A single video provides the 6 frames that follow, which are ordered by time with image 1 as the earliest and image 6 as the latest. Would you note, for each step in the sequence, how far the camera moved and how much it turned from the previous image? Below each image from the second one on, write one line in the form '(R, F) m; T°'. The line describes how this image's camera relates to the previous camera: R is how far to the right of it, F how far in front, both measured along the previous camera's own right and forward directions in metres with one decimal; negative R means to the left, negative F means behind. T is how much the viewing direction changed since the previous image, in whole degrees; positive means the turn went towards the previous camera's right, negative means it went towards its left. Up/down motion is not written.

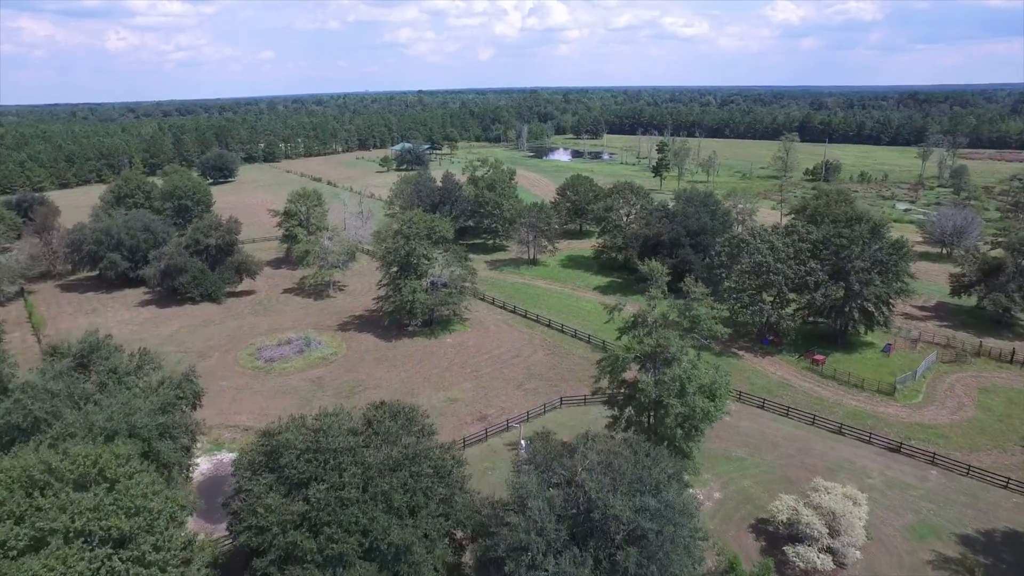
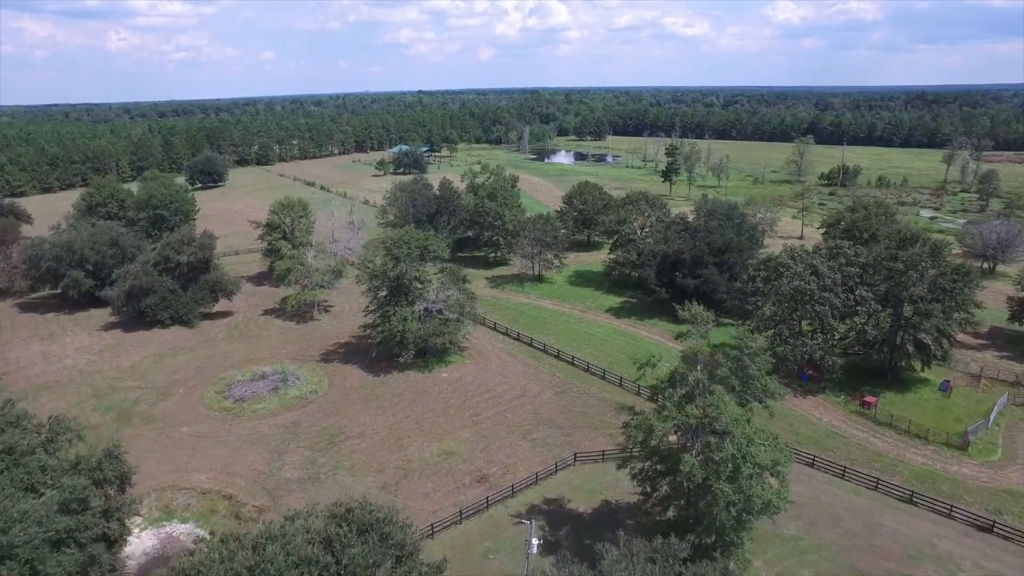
(-0.2, +4.6) m; 0°
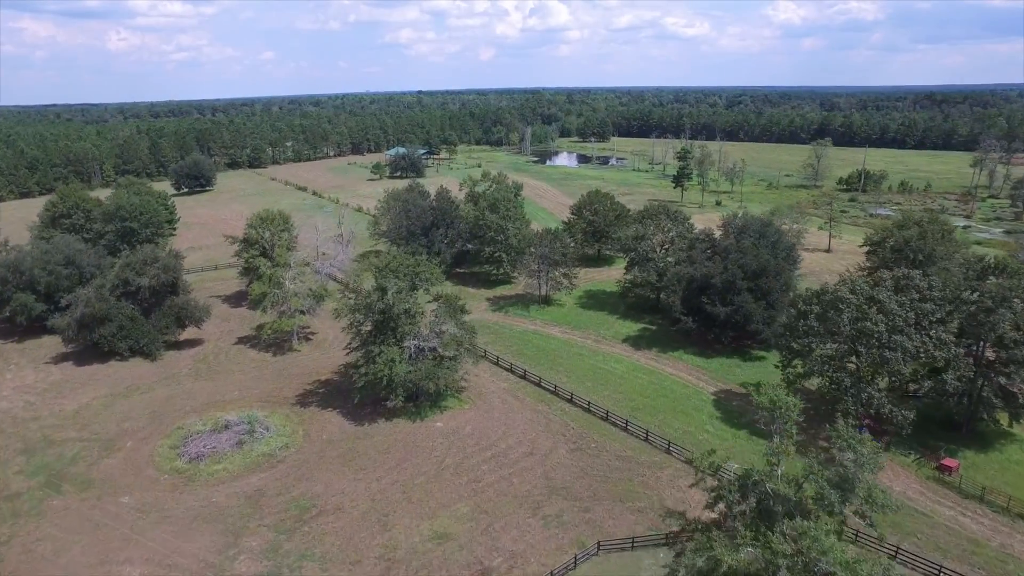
(-0.3, +5.1) m; 0°
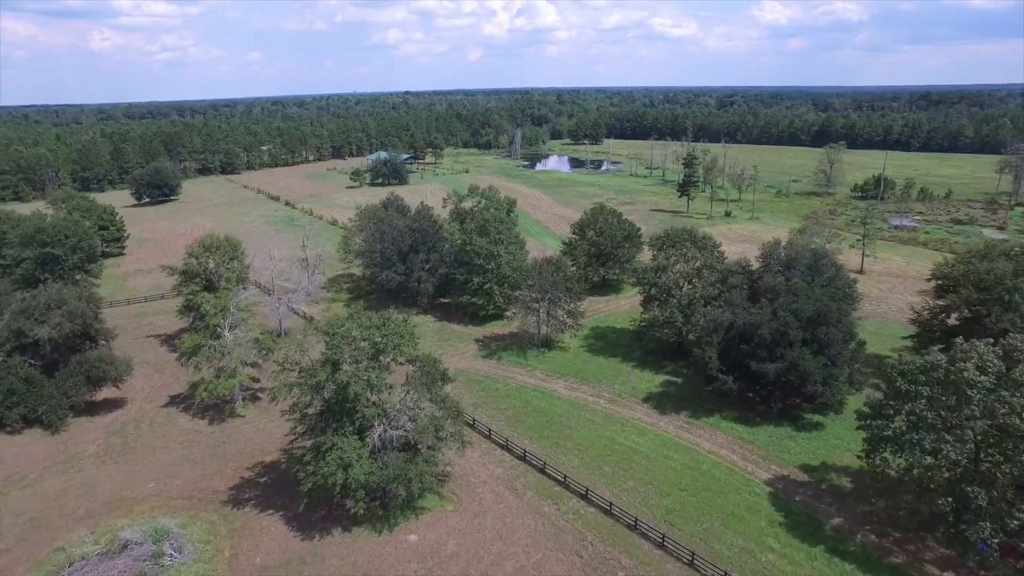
(-0.3, +7.5) m; +1°
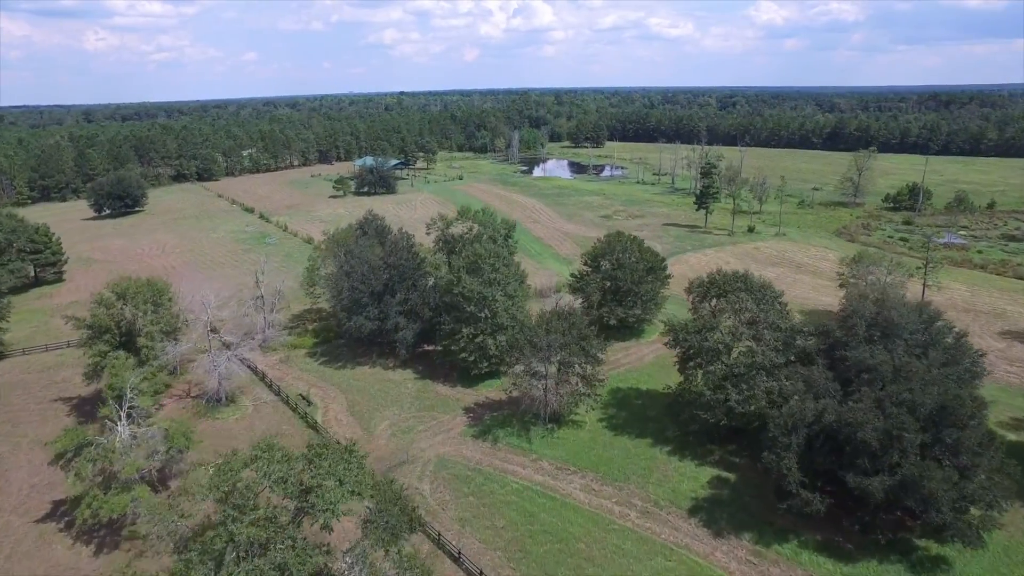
(-0.1, +8.4) m; 0°
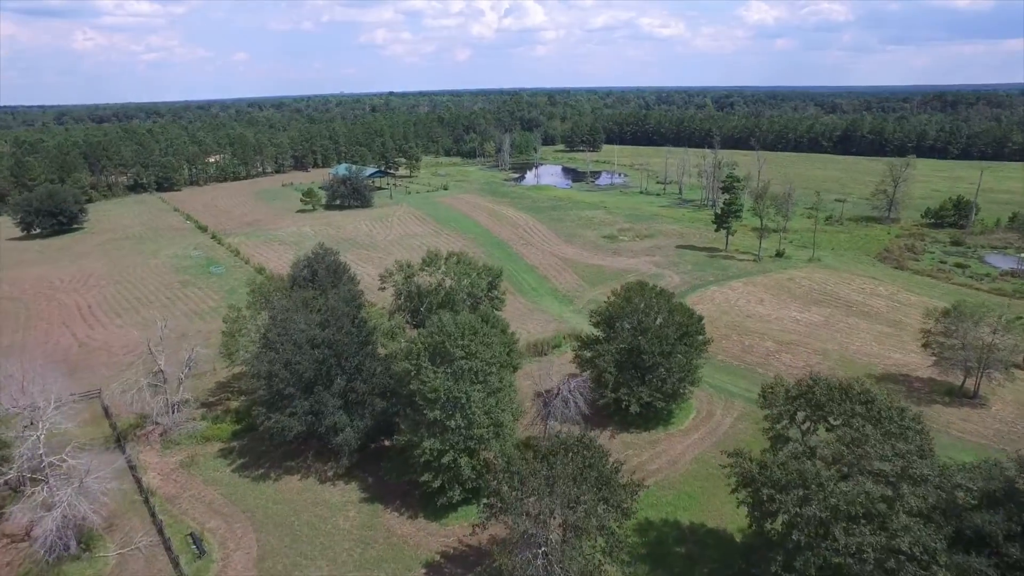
(+0.3, +10.2) m; +1°
